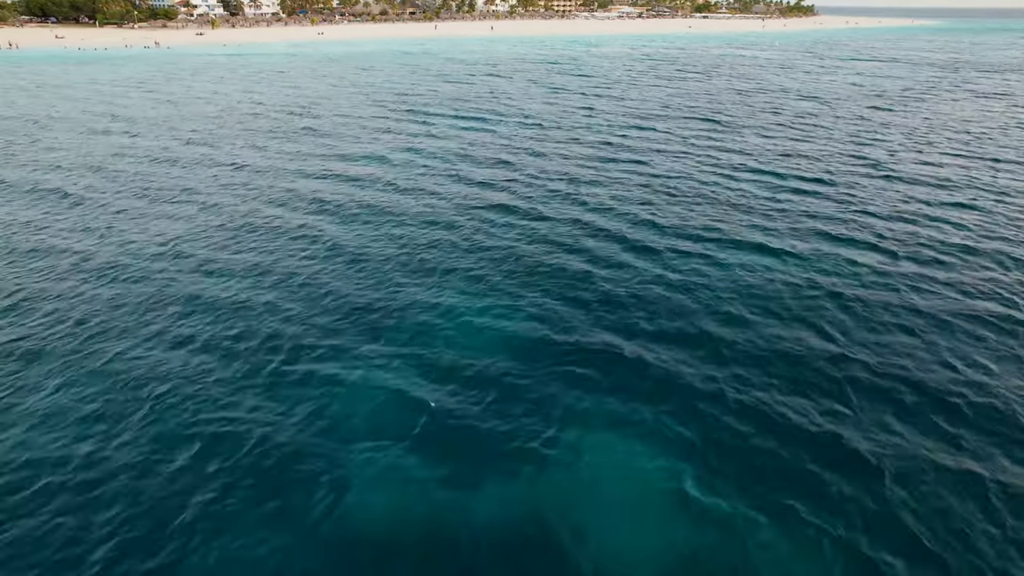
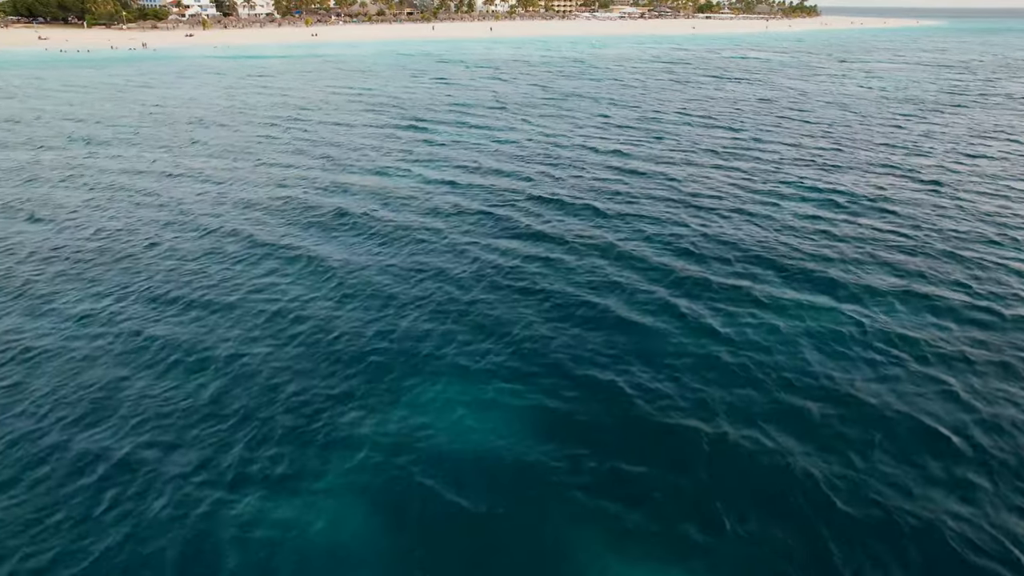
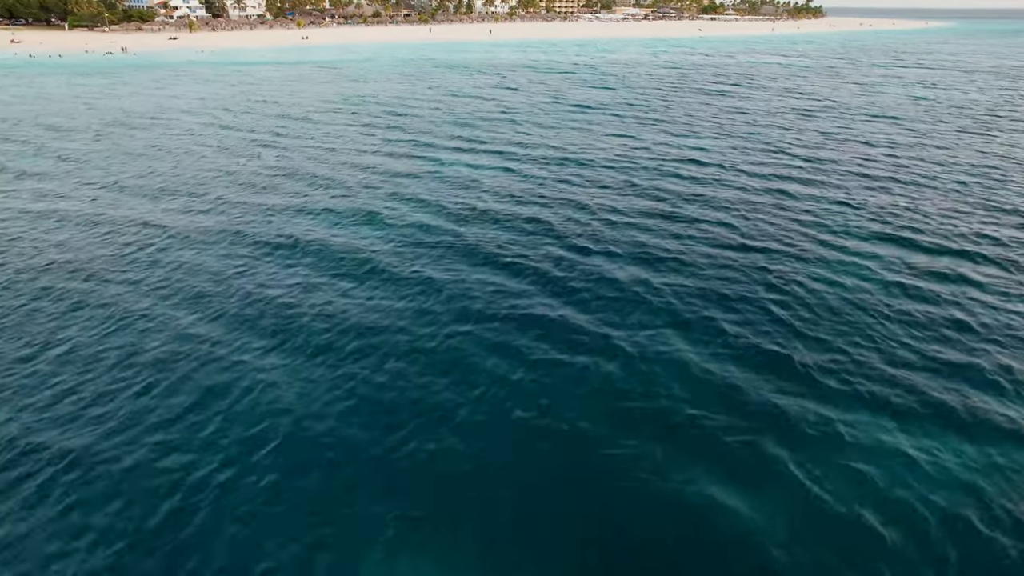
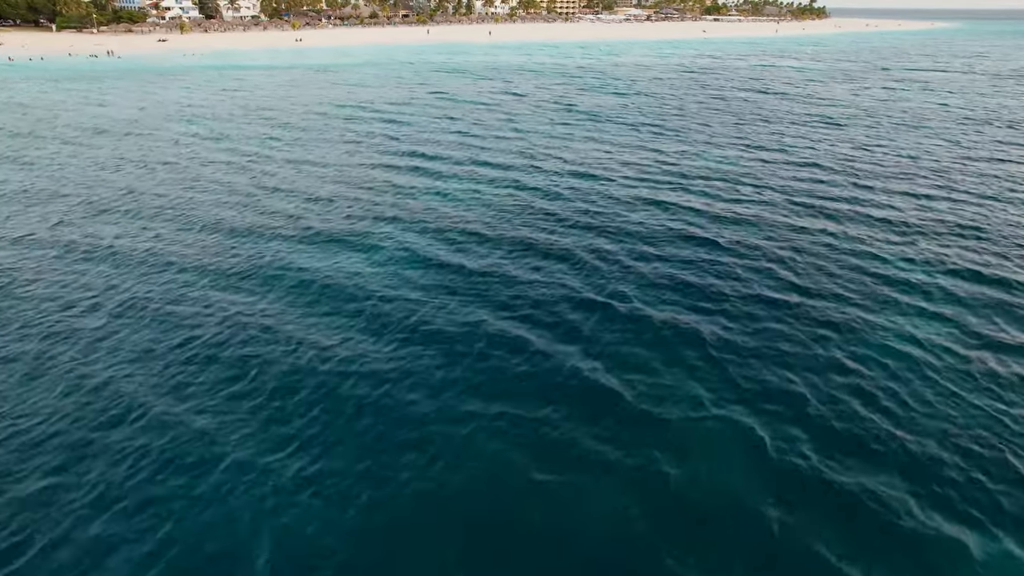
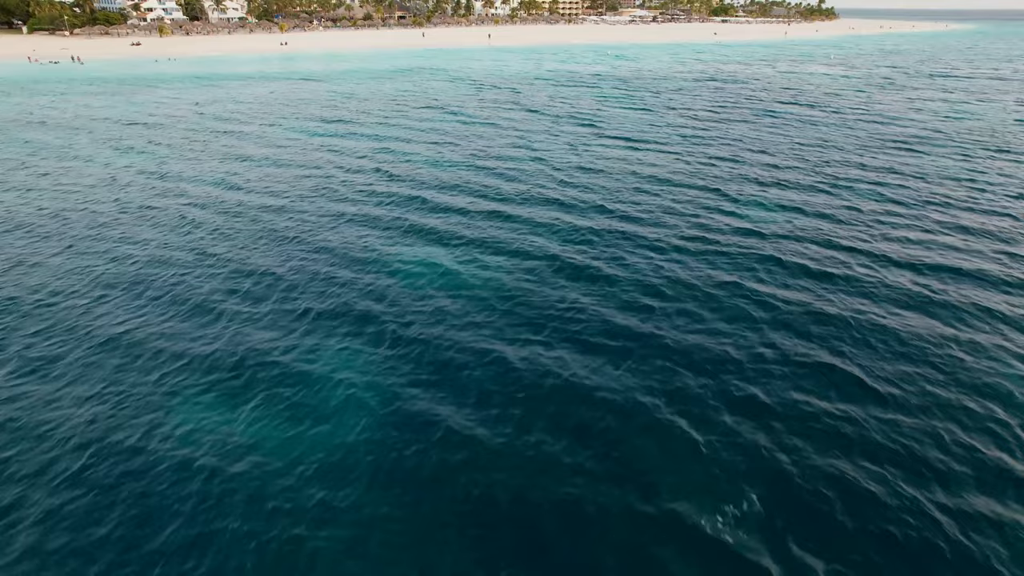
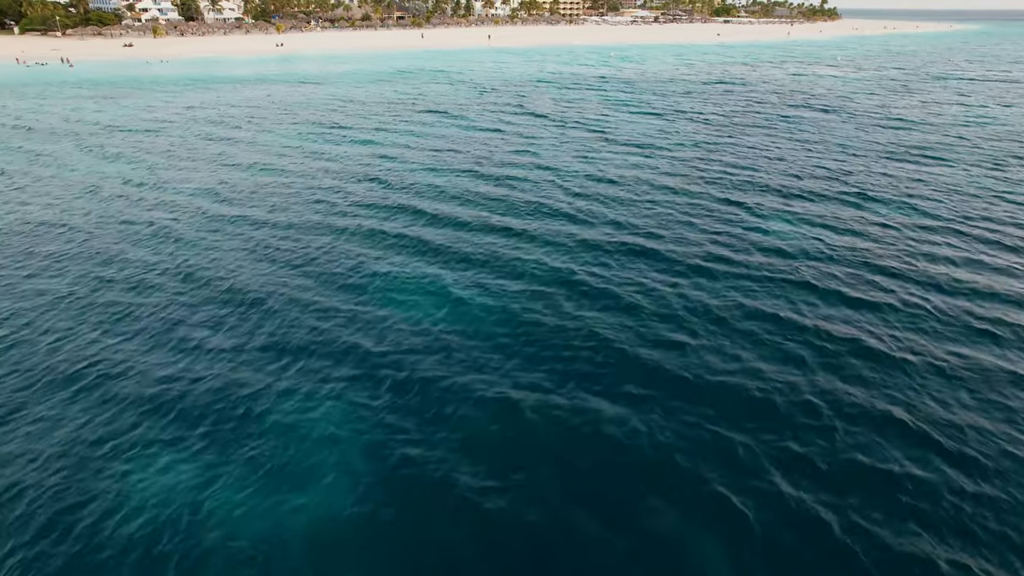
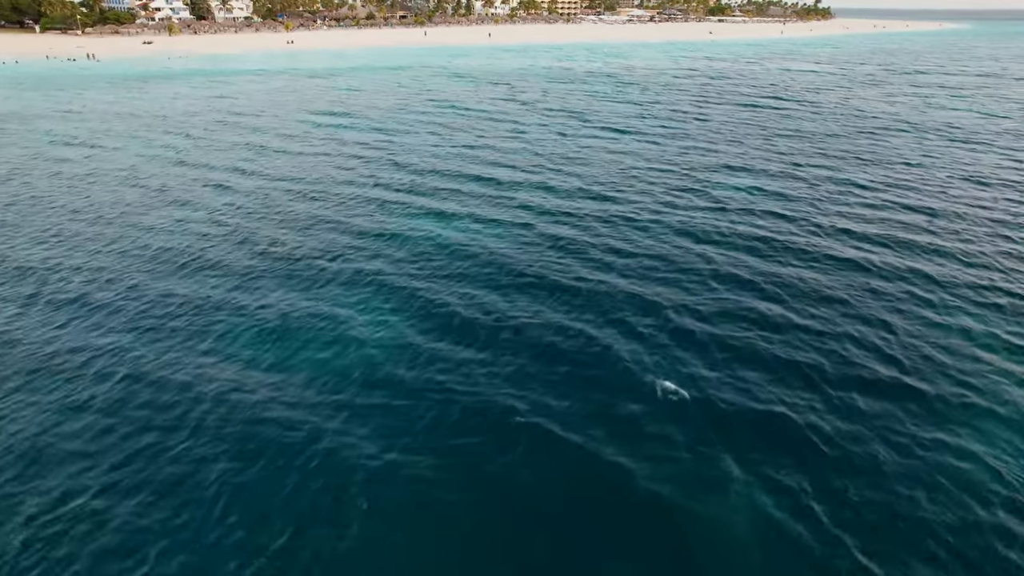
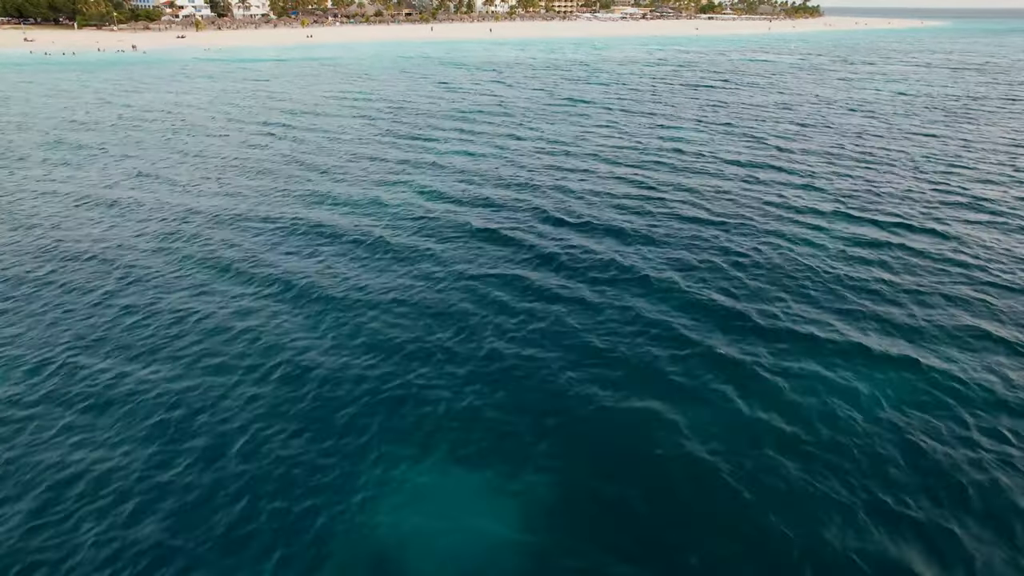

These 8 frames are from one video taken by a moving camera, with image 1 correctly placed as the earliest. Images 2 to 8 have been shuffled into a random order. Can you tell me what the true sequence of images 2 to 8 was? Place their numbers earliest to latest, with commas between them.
2, 8, 3, 4, 7, 5, 6
